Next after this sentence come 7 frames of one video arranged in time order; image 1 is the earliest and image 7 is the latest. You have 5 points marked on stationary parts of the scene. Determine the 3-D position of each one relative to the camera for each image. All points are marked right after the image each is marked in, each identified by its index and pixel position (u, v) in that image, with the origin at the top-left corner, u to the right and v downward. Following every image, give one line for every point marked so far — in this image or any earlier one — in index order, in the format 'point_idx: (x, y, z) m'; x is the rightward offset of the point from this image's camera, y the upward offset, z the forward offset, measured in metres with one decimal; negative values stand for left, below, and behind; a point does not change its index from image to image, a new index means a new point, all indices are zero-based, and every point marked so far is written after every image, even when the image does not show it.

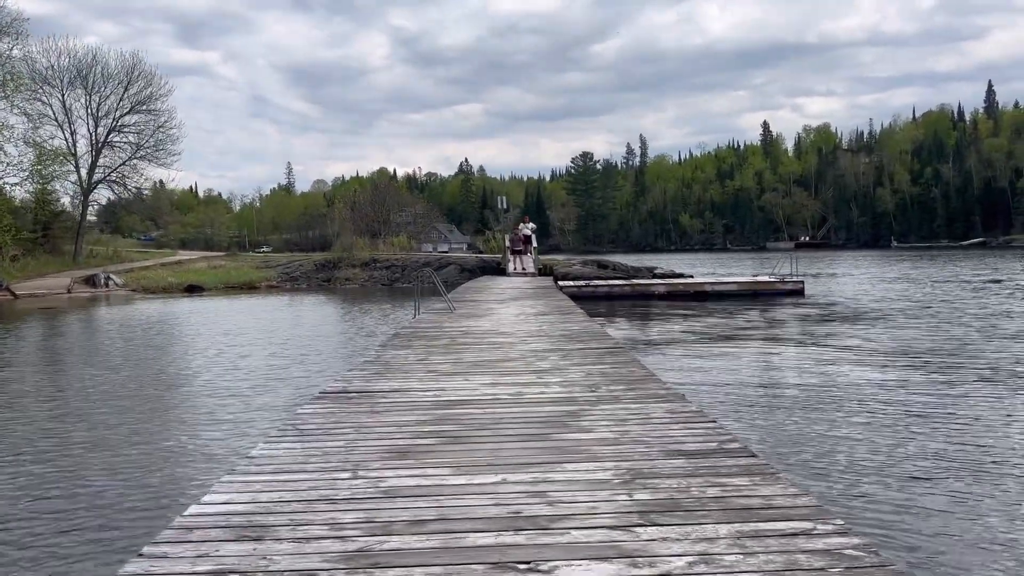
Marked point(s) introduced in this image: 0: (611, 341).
0: (+1.2, -0.6, +9.2) m
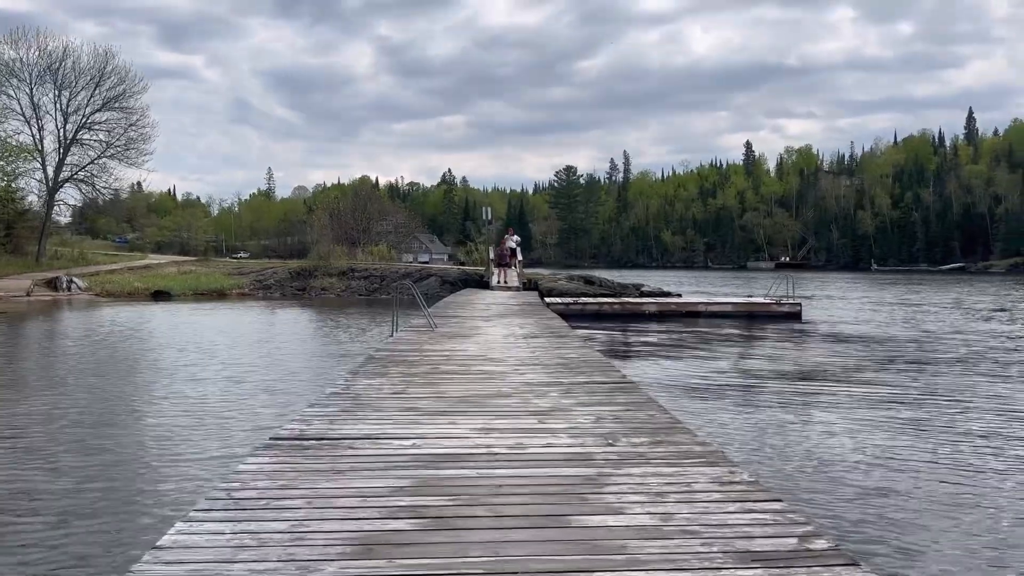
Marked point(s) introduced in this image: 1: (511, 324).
0: (+1.1, -0.9, +8.0) m
1: (0.0, -0.7, +14.1) m
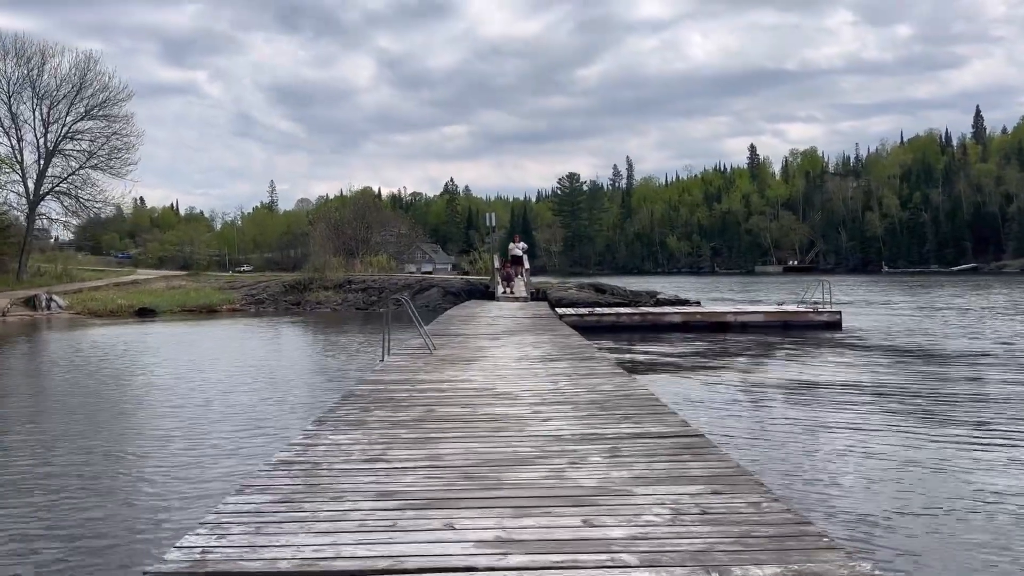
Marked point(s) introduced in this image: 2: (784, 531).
0: (+1.3, -1.0, +6.0) m
1: (+0.2, -0.9, +12.1) m
2: (+1.3, -1.1, +3.4) m
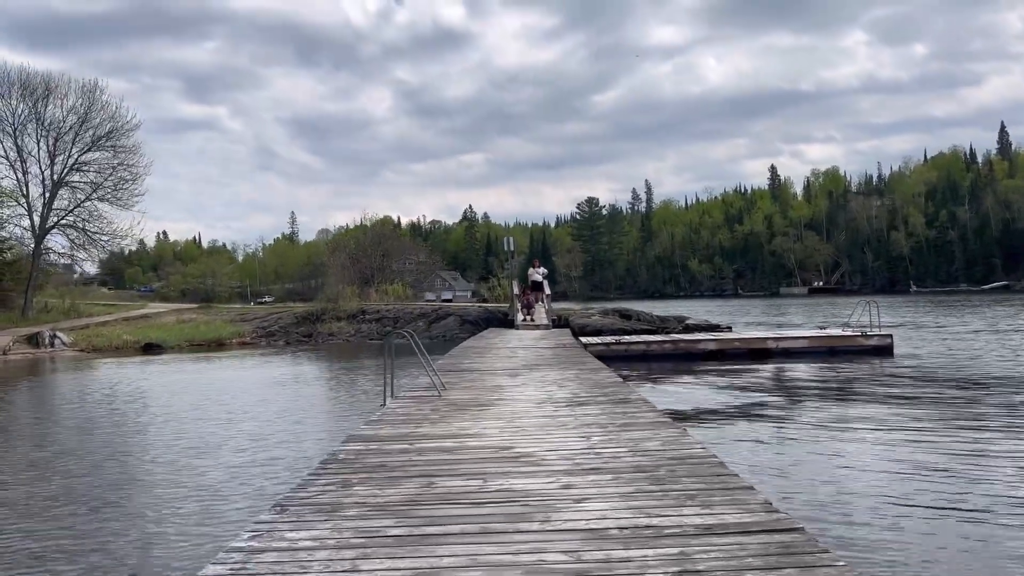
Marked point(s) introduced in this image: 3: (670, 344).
0: (+1.4, -1.2, +4.4) m
1: (+0.5, -1.3, +10.5) m
2: (+1.3, -1.2, +1.9) m
3: (+4.0, -1.4, +19.1) m
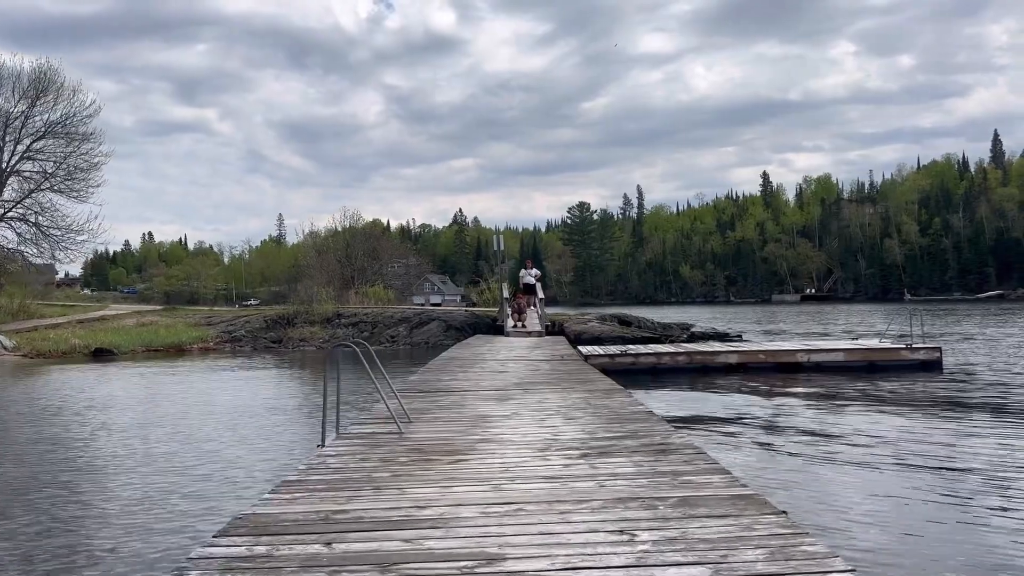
0: (+1.4, -1.2, +1.8) m
1: (+0.3, -1.3, +7.9) m
2: (+1.3, -1.1, -0.7) m
3: (+3.8, -1.5, +16.5) m
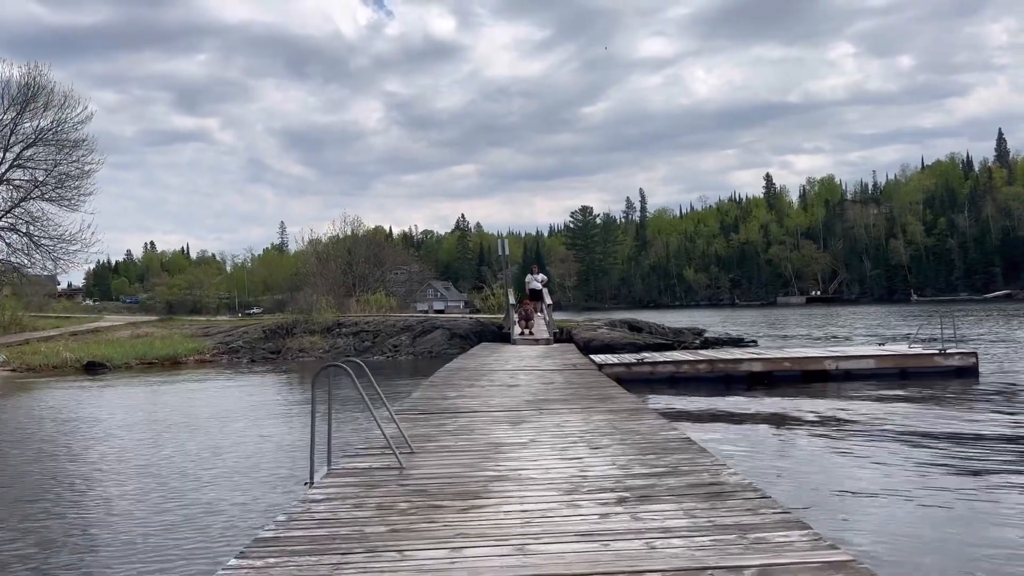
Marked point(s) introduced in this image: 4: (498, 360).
0: (+1.5, -1.2, +0.8) m
1: (+0.5, -1.4, +6.9) m
2: (+1.5, -1.1, -1.7) m
3: (+4.0, -1.6, +15.5) m
4: (-0.3, -1.6, +16.6) m
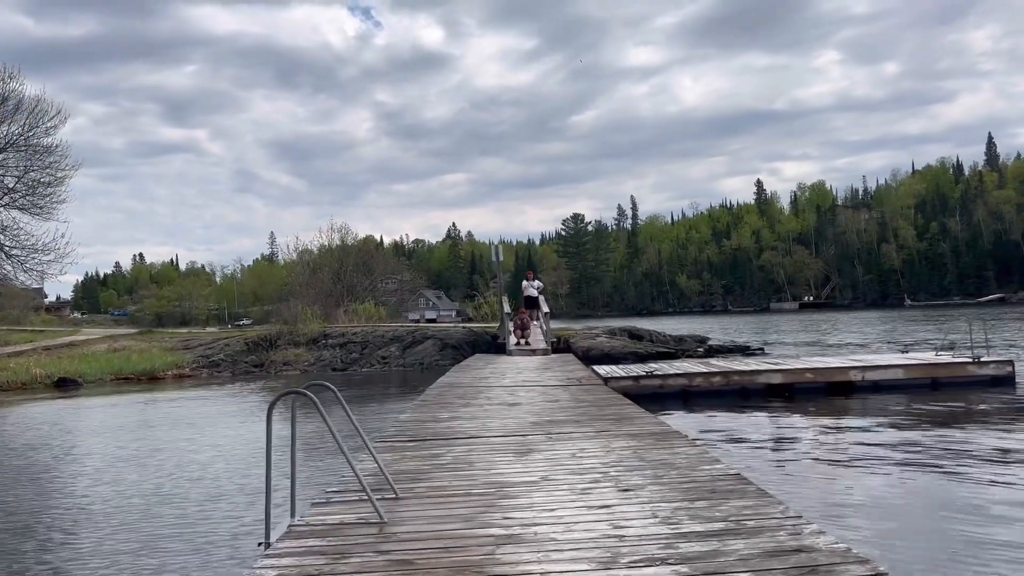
0: (+1.6, -1.1, -0.4) m
1: (+0.6, -1.4, +5.7) m
2: (+1.6, -1.0, -2.9) m
3: (+3.9, -1.7, +14.3) m
4: (-0.3, -1.7, +15.4) m
